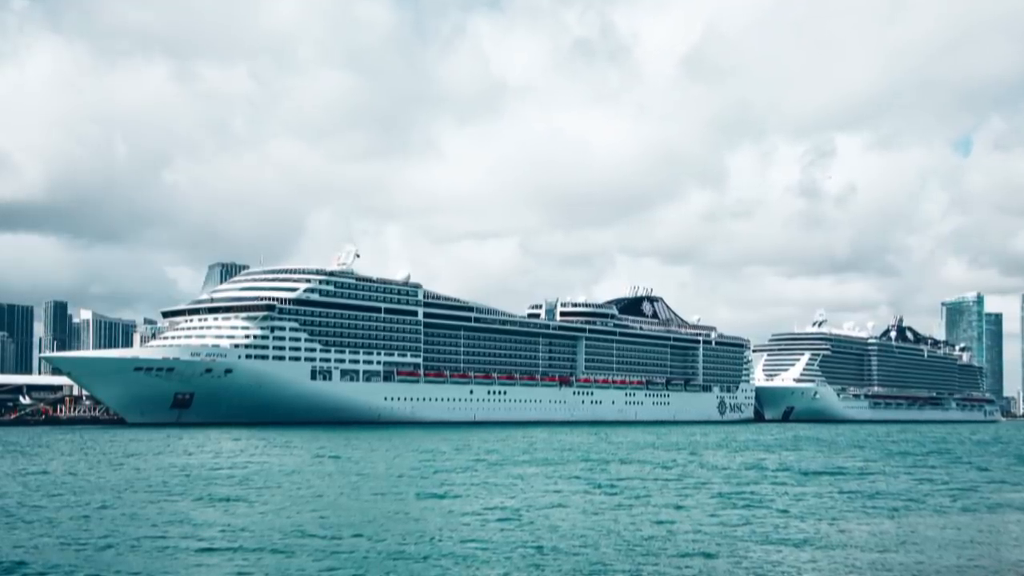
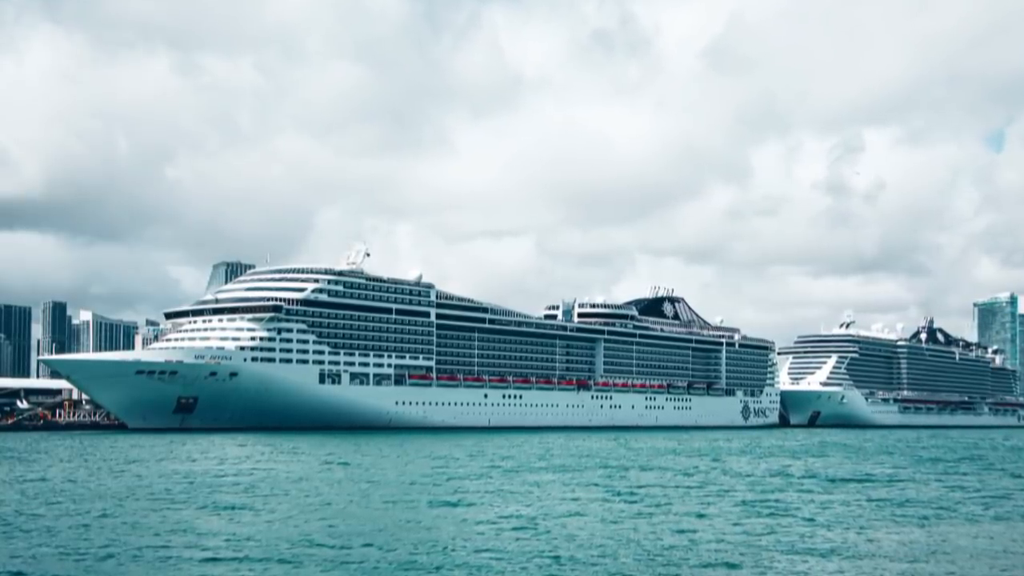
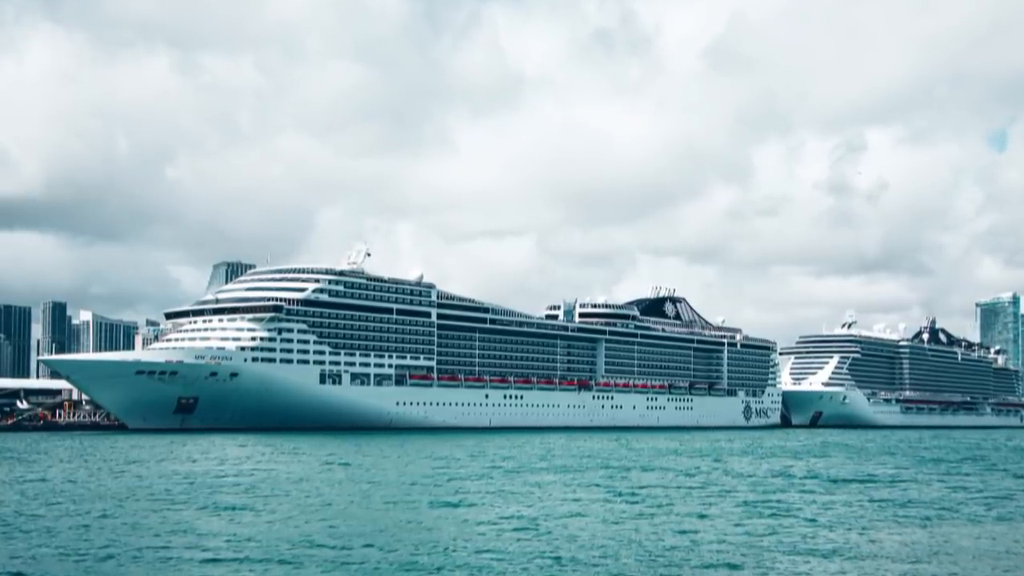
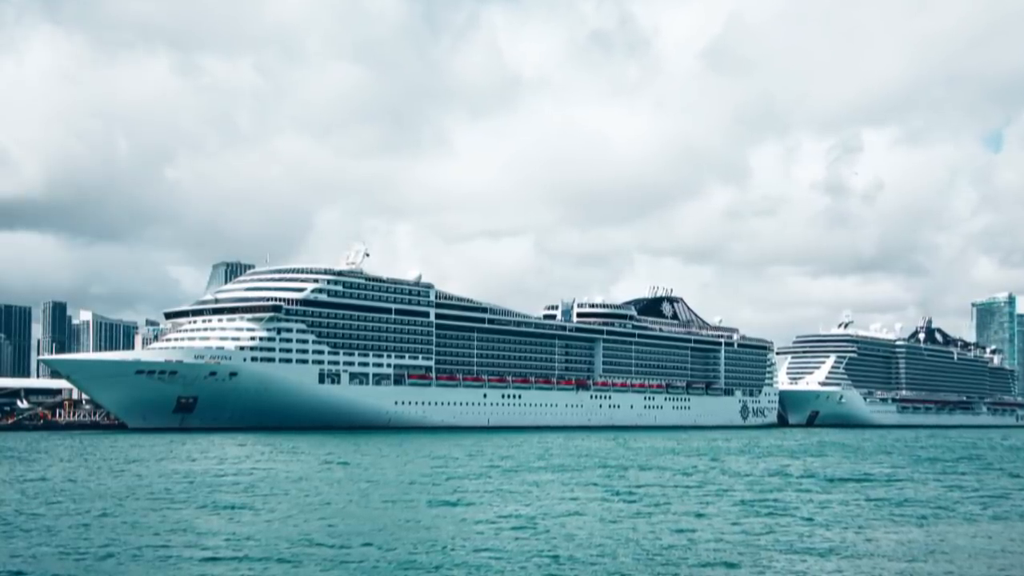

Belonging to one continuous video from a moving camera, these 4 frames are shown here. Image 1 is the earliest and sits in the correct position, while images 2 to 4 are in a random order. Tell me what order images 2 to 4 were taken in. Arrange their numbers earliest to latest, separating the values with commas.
4, 2, 3
